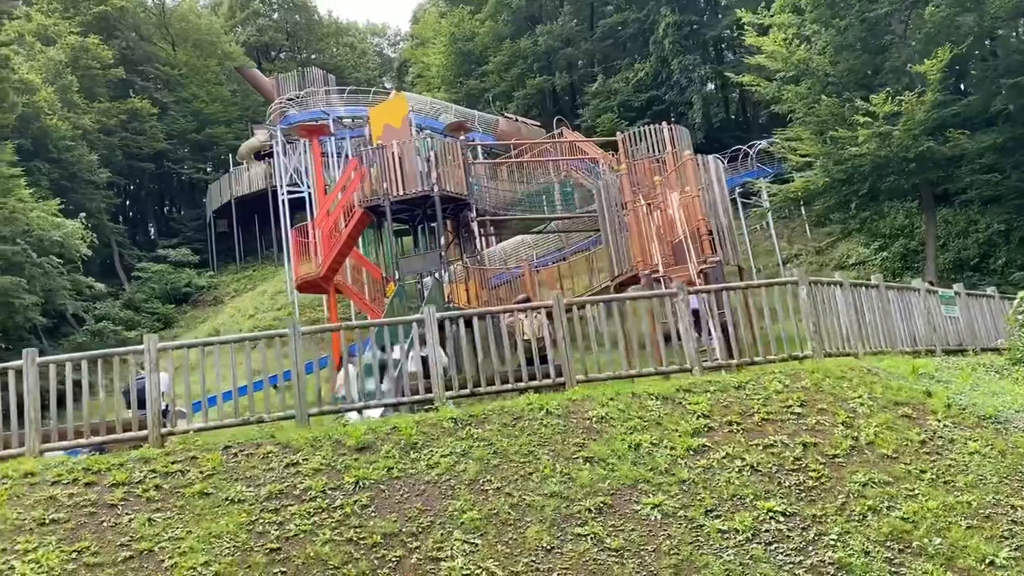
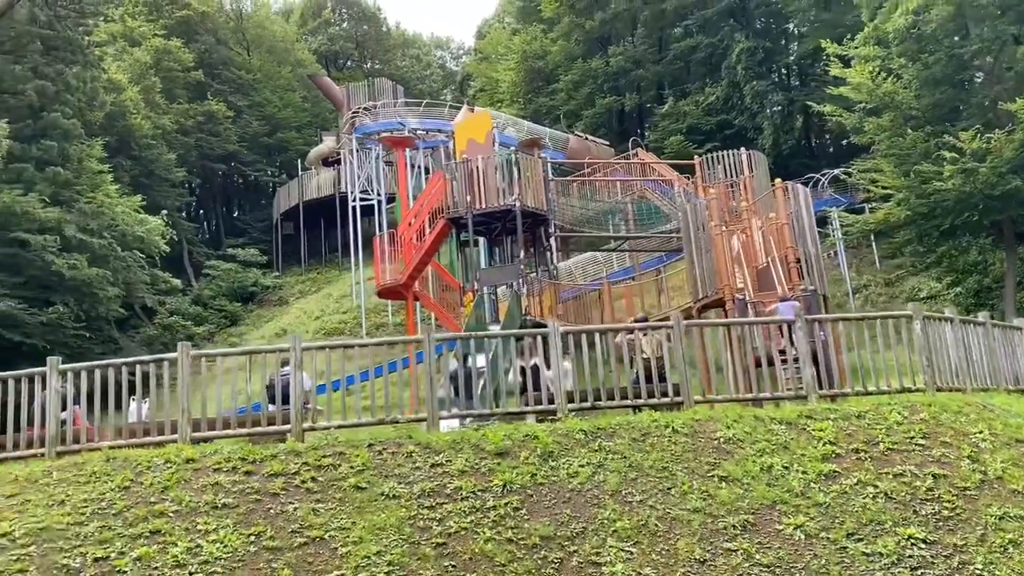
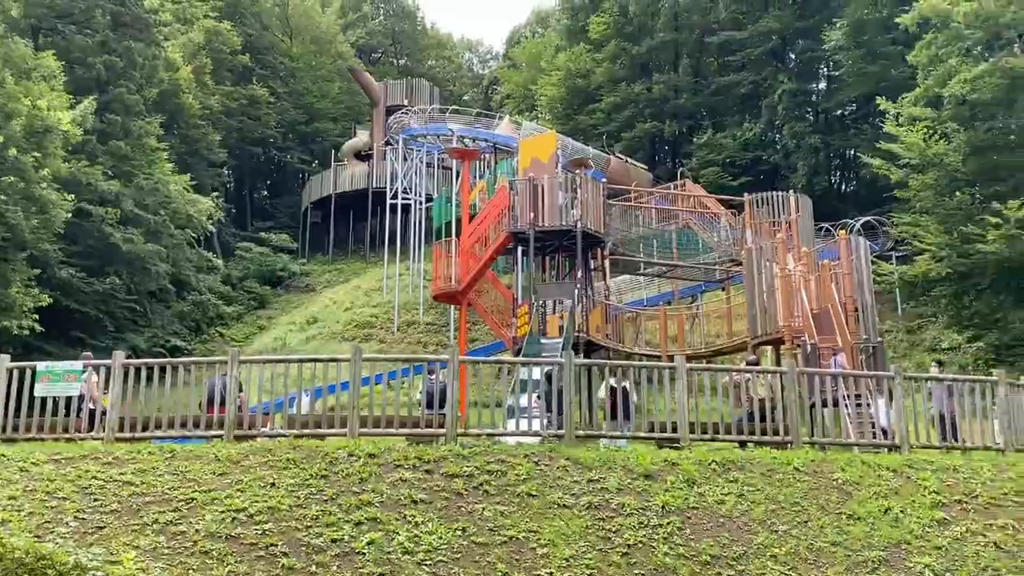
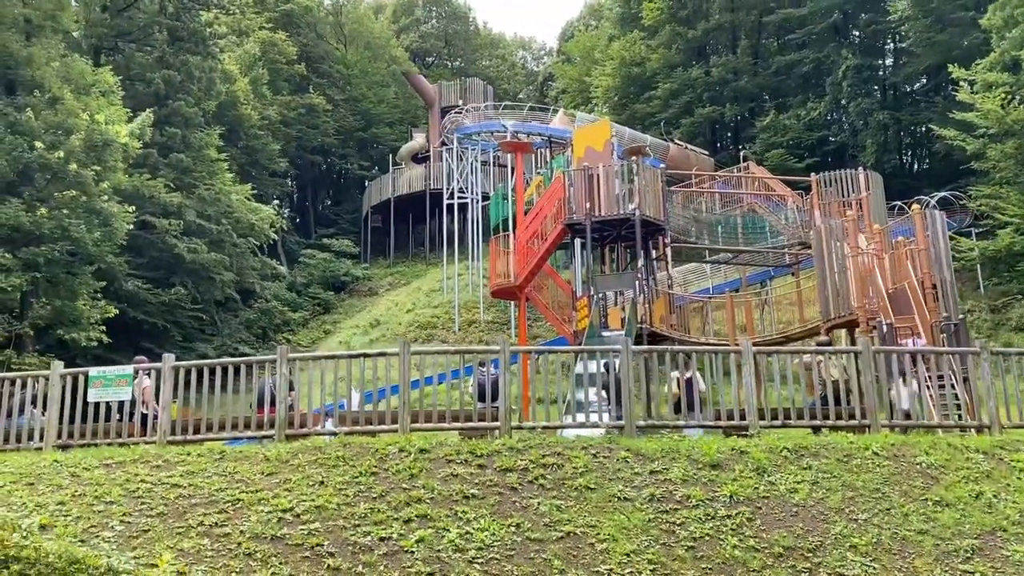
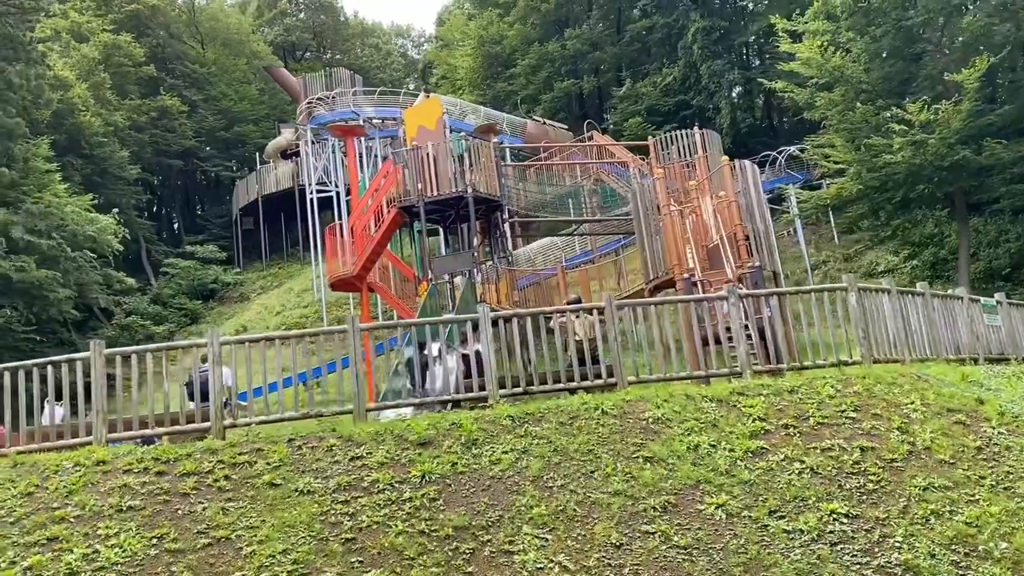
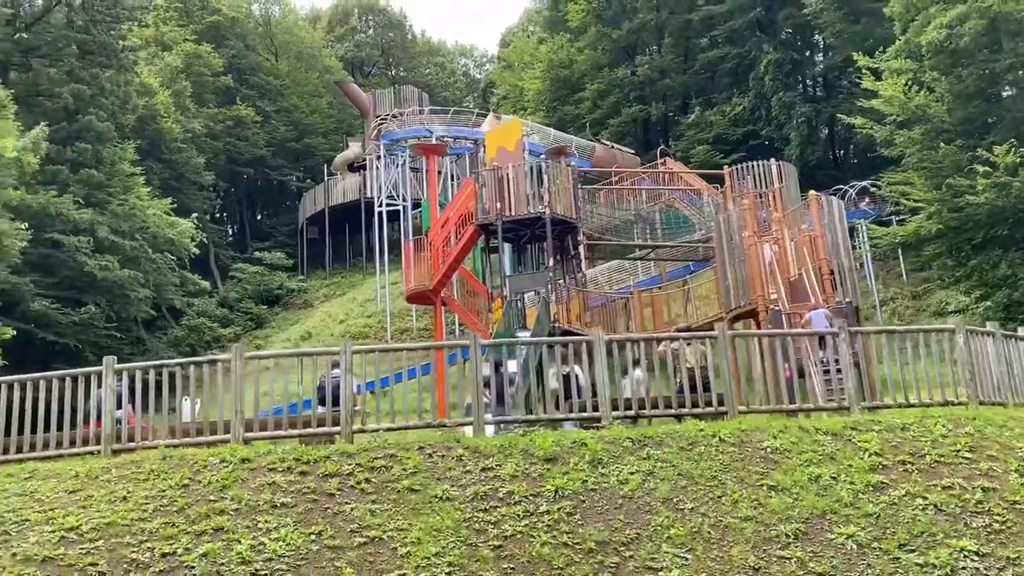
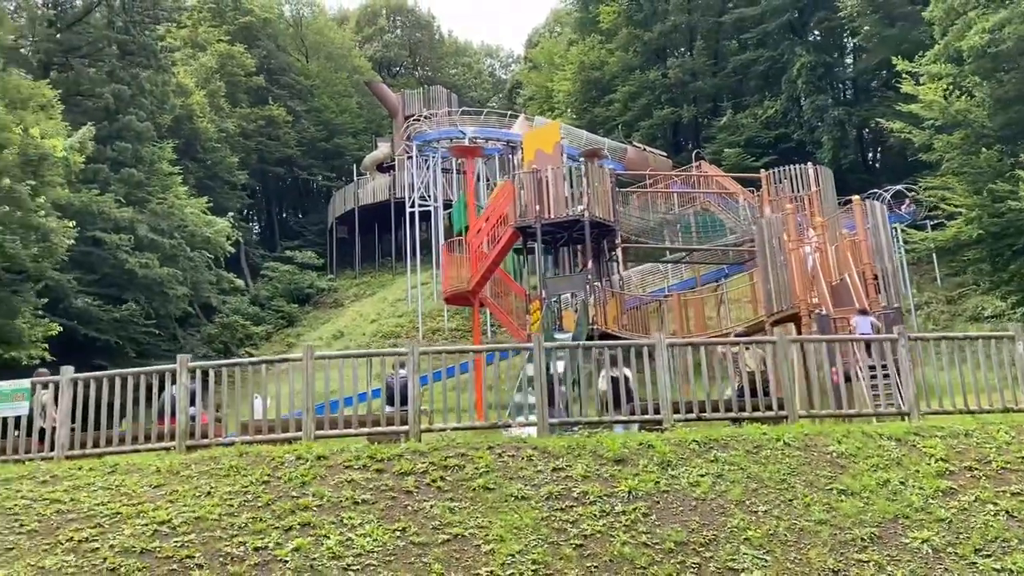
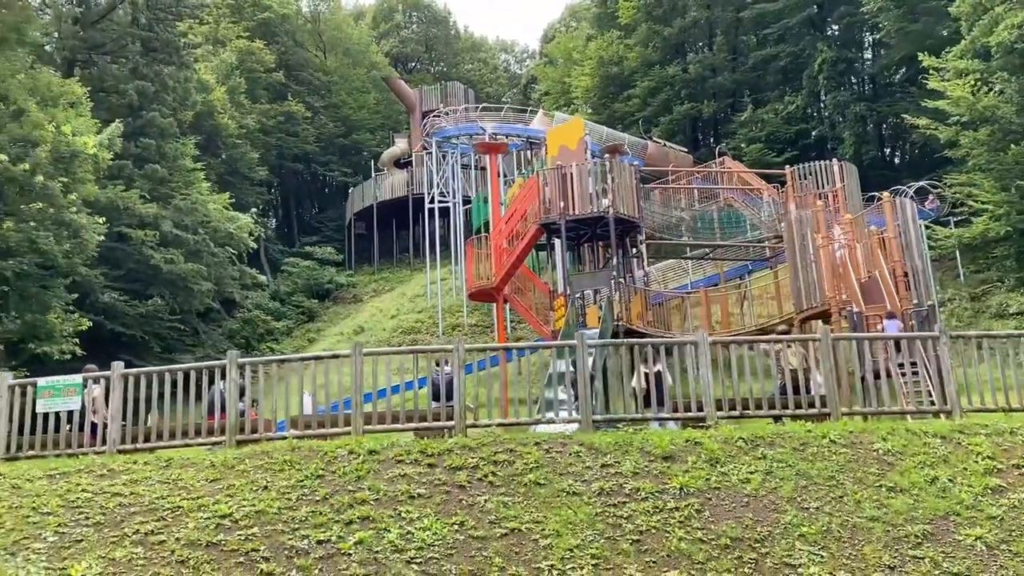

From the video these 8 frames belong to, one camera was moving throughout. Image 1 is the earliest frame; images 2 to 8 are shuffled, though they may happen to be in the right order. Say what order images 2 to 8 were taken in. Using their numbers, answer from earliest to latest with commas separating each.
5, 2, 6, 7, 8, 4, 3
